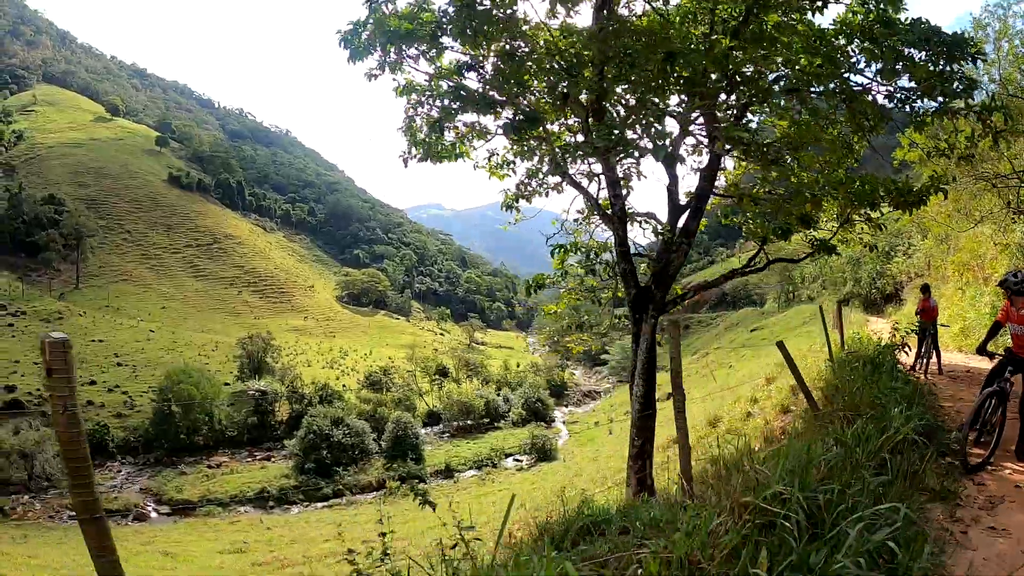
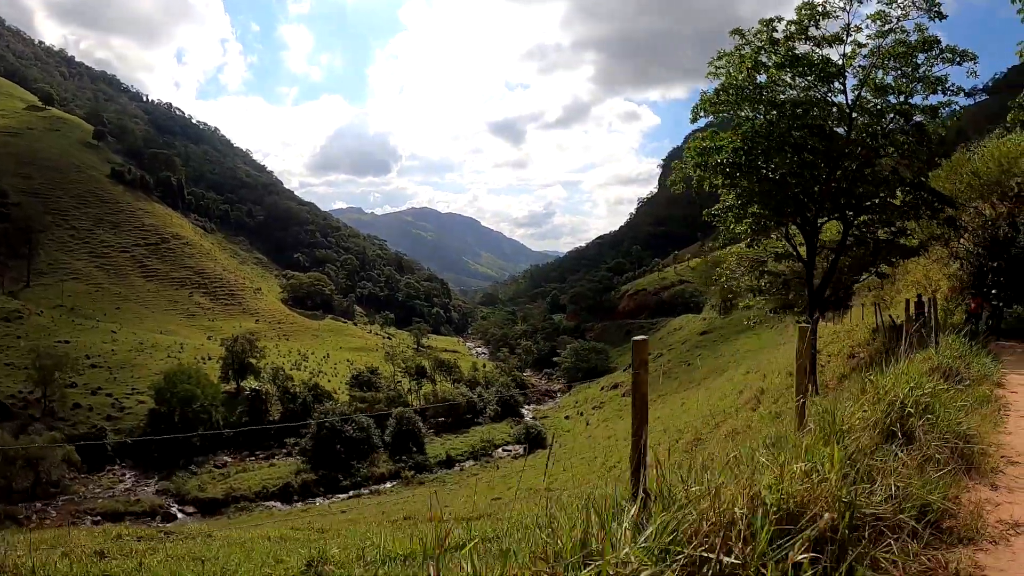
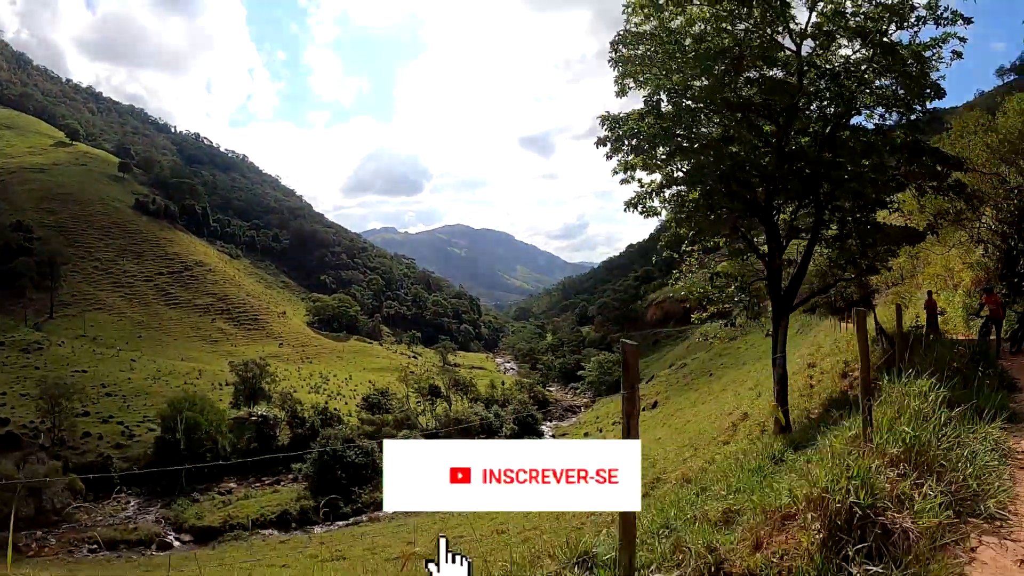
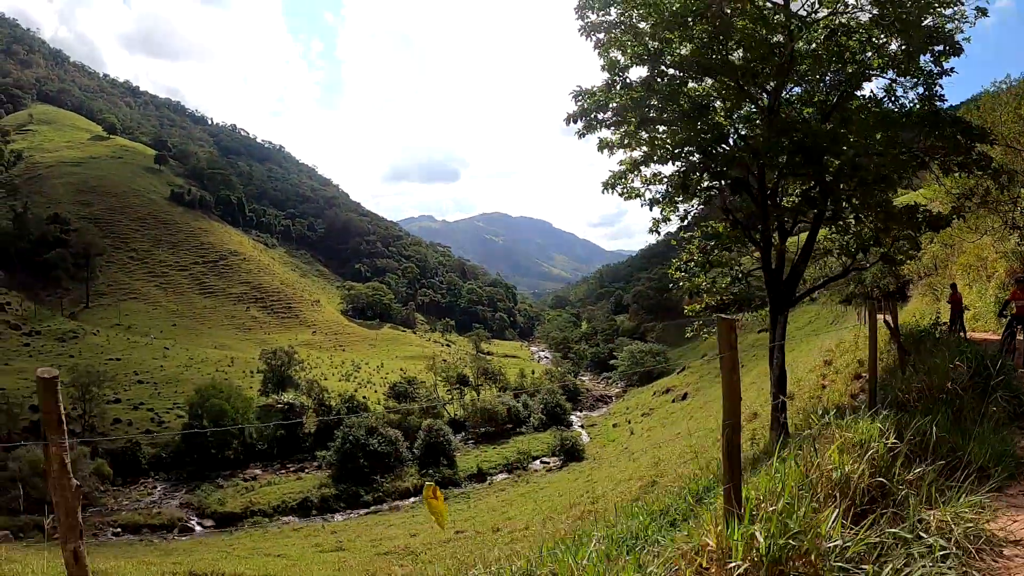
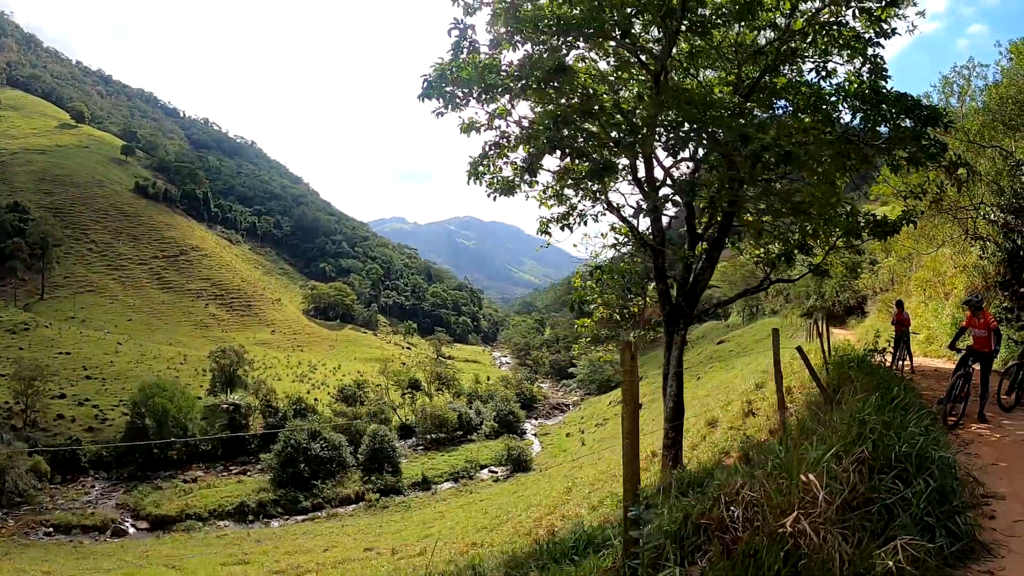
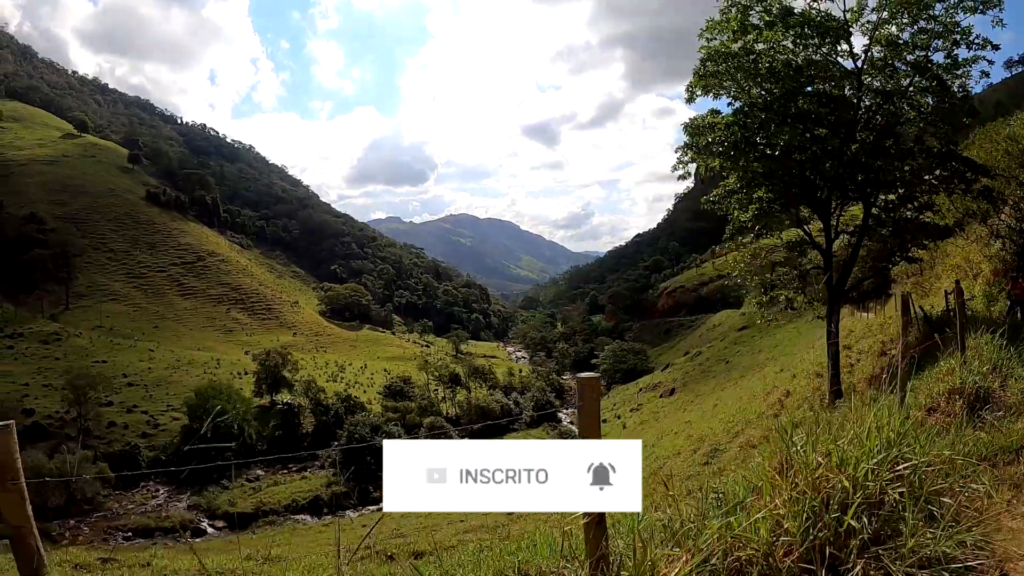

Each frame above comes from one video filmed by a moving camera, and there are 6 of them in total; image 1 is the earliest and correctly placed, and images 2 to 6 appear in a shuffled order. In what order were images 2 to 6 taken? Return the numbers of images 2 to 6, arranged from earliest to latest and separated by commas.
5, 4, 3, 6, 2
